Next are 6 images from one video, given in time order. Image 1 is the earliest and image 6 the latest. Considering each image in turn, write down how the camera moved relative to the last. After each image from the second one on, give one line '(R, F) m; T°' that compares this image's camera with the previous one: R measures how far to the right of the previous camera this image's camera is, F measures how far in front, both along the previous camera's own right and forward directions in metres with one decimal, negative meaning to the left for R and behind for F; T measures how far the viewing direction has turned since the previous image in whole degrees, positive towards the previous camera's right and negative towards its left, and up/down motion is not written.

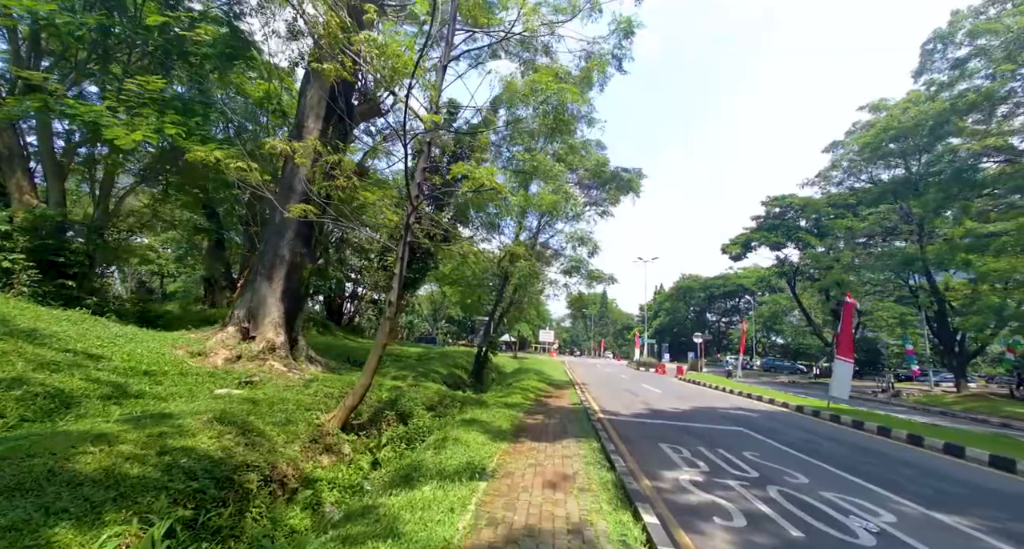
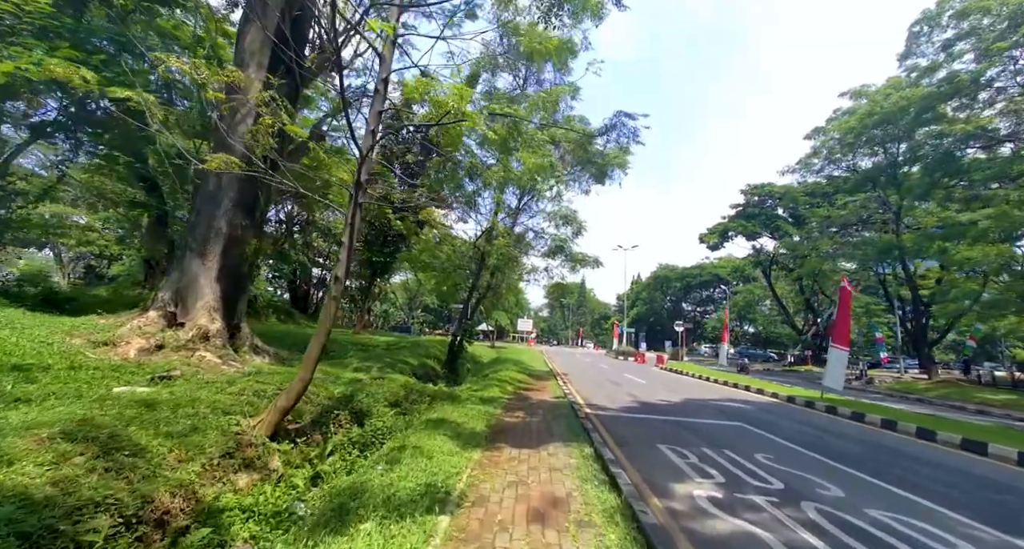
(0.0, +1.1) m; +3°
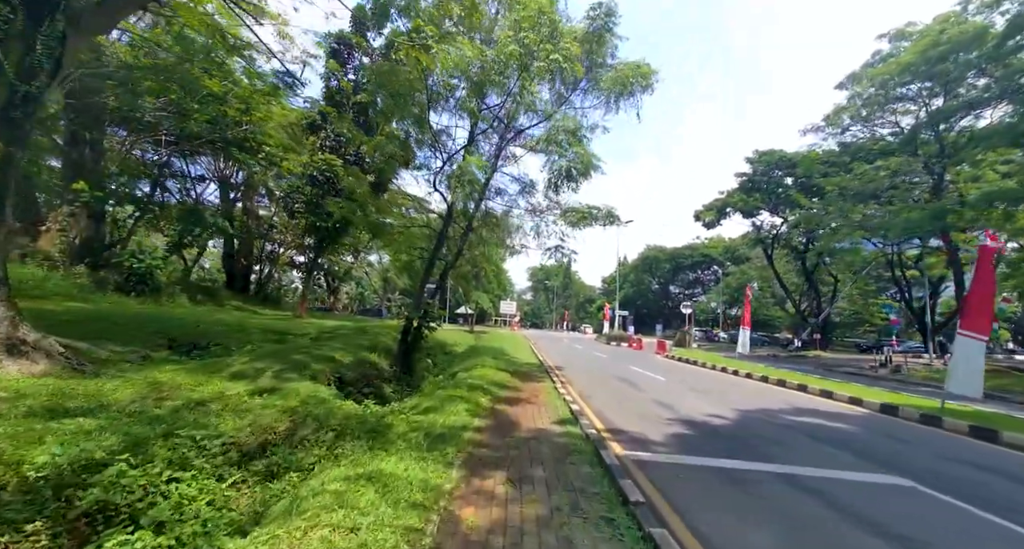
(+0.1, +3.7) m; +2°
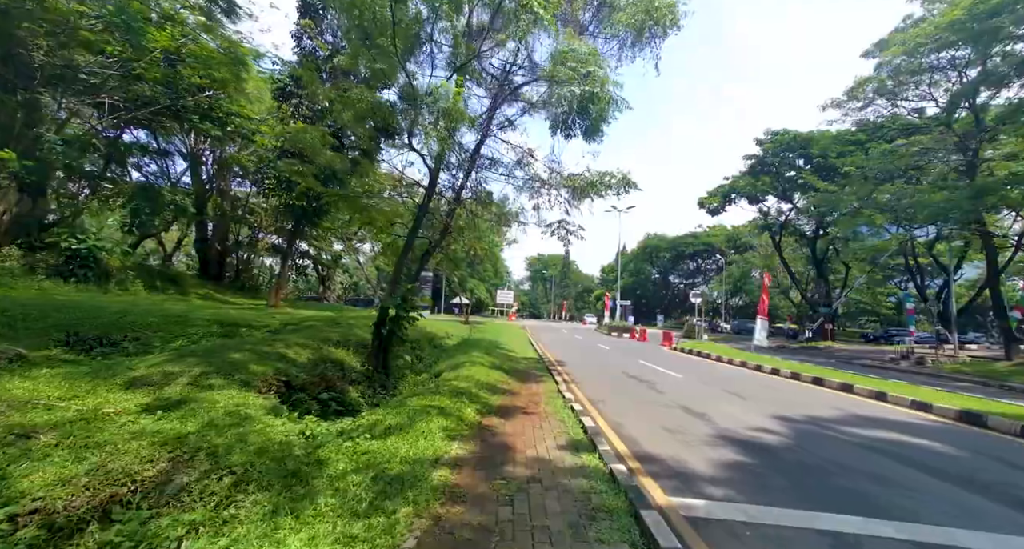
(0.0, +1.6) m; 0°
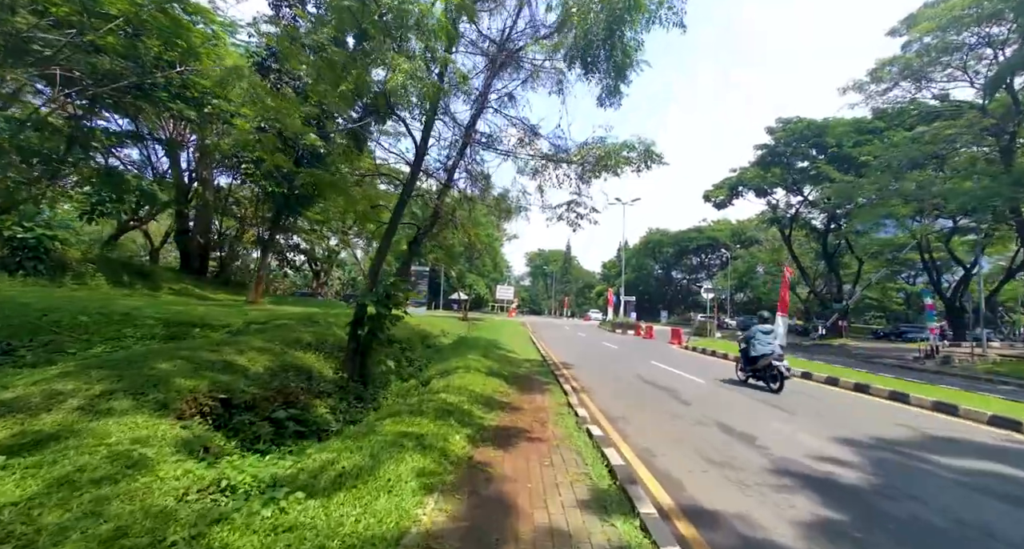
(0.0, +1.2) m; 0°
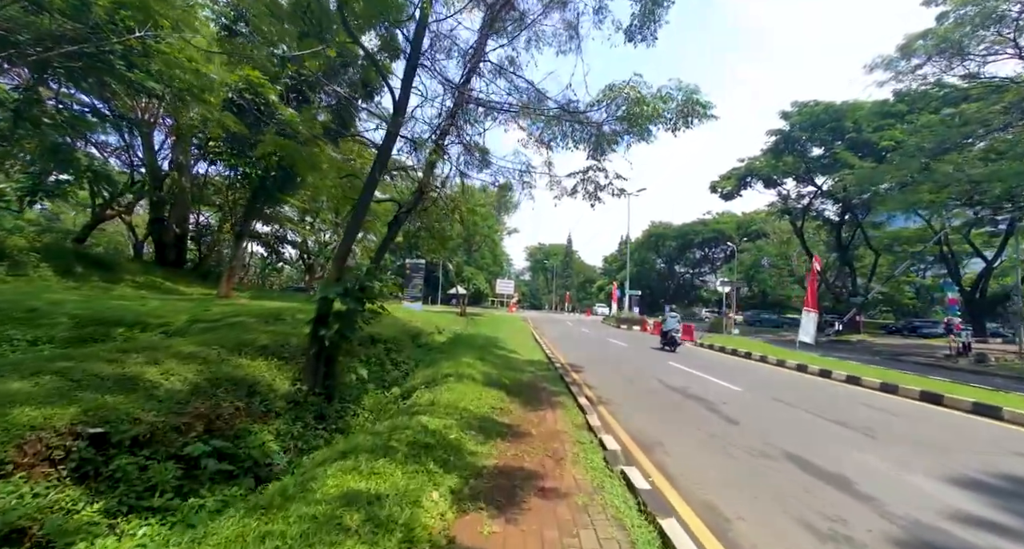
(0.0, +1.4) m; 0°
